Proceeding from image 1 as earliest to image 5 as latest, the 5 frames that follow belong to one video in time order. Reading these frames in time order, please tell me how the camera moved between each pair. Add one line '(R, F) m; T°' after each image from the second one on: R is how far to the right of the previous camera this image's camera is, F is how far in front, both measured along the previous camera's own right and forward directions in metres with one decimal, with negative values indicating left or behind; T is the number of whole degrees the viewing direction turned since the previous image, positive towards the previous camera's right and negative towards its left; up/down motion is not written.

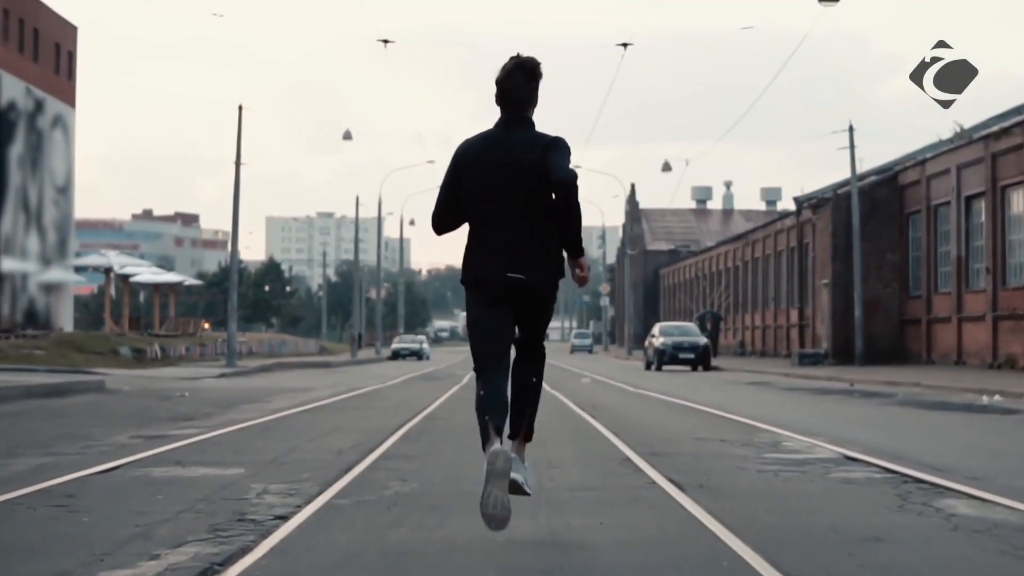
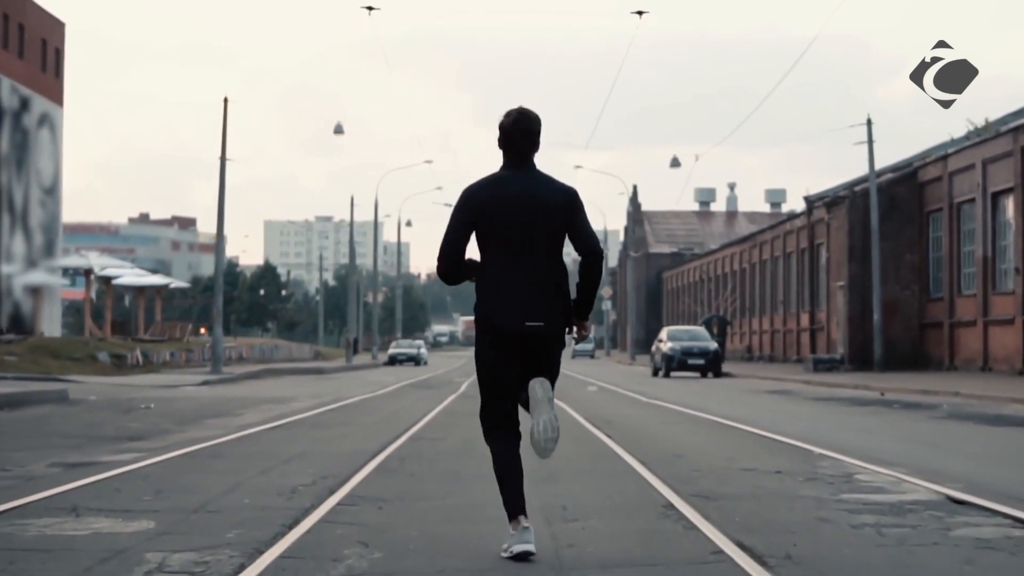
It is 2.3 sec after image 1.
(0.0, +2.7) m; 0°
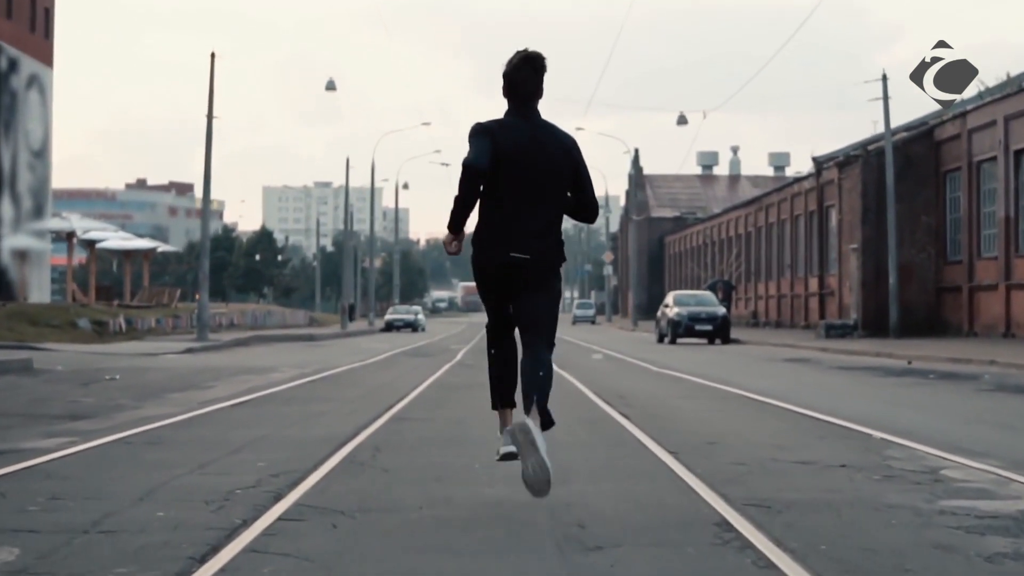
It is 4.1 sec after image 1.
(0.0, +2.1) m; 0°
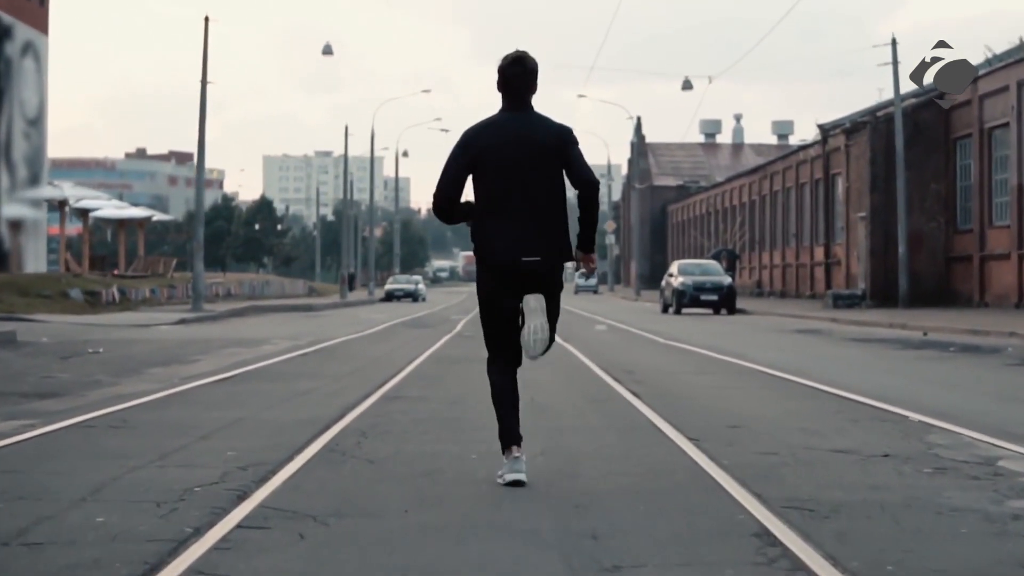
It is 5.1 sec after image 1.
(0.0, +1.0) m; 0°
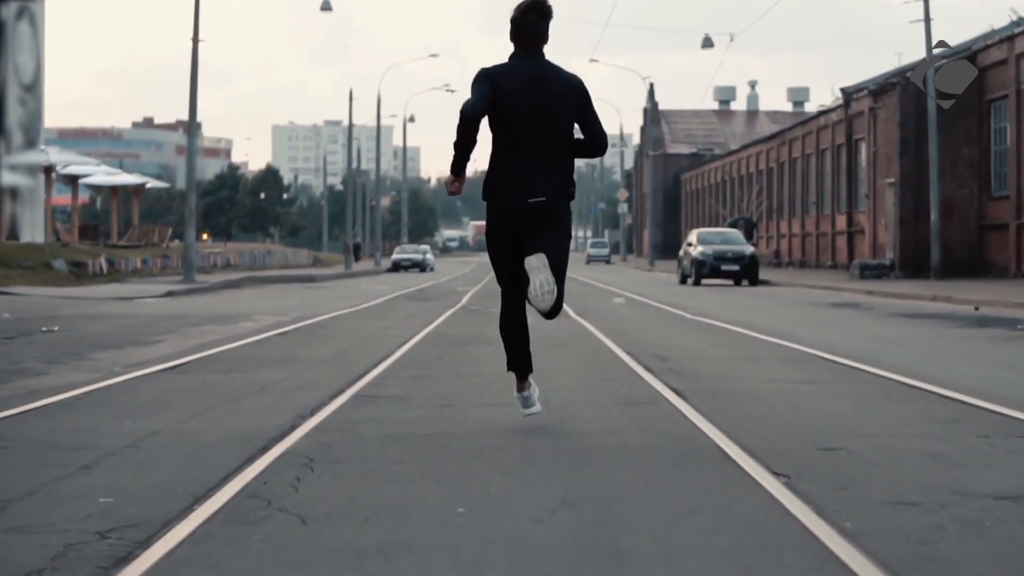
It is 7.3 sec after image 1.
(0.0, +2.5) m; 0°
